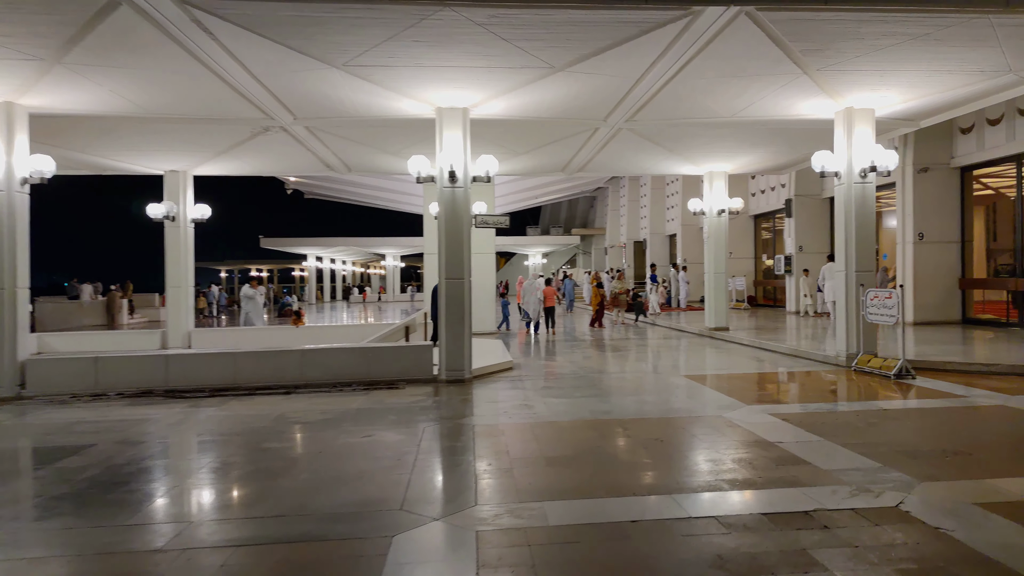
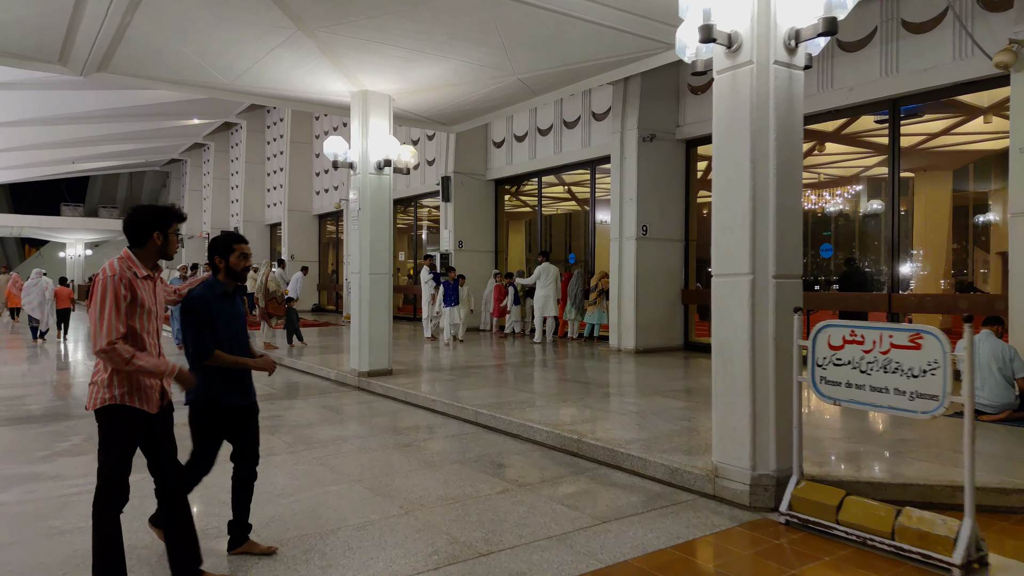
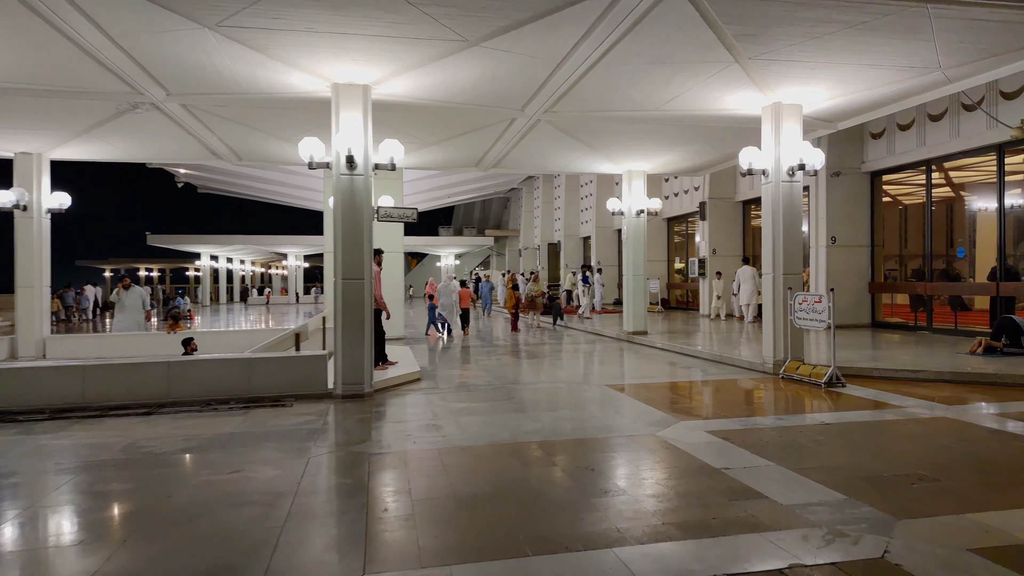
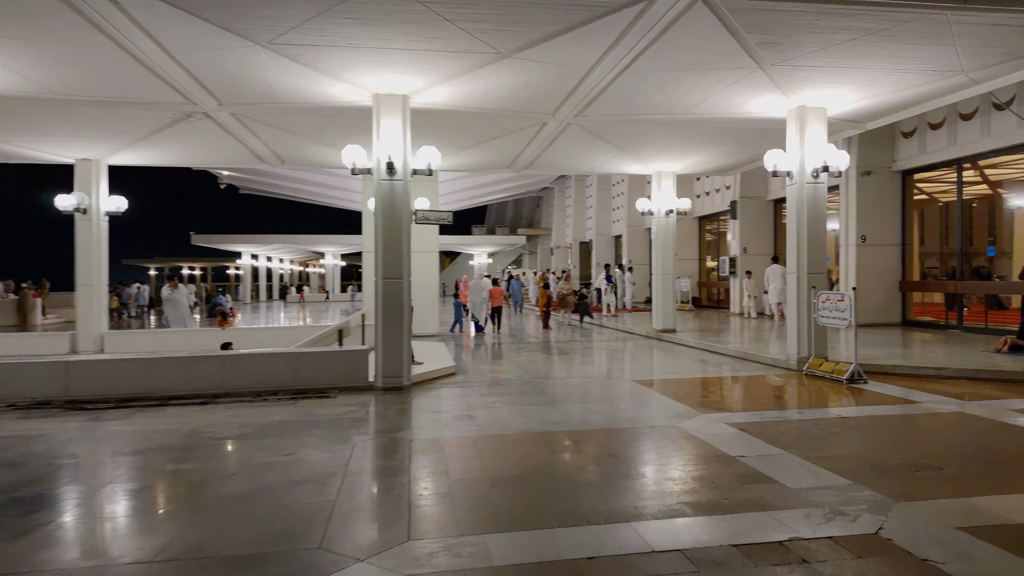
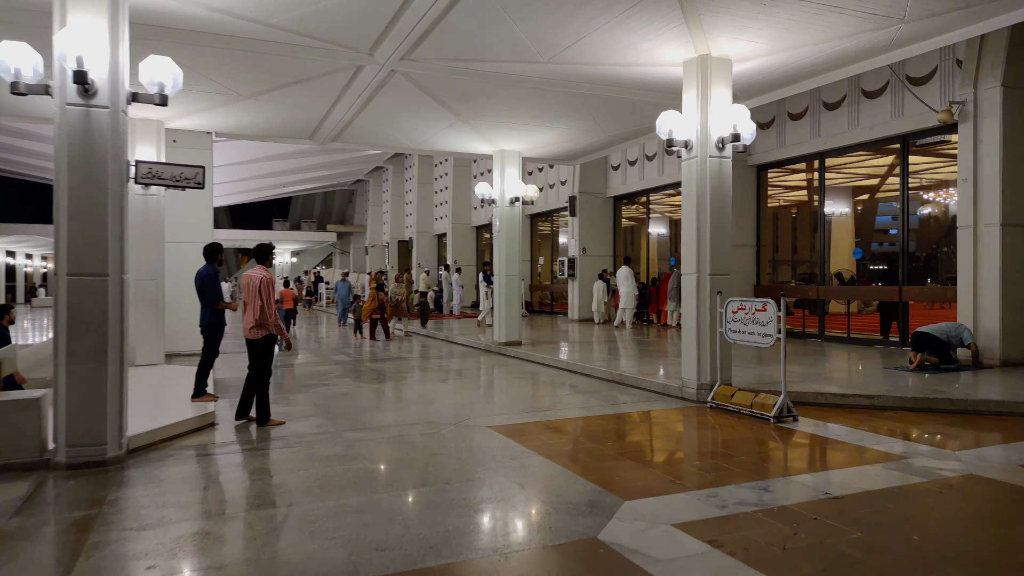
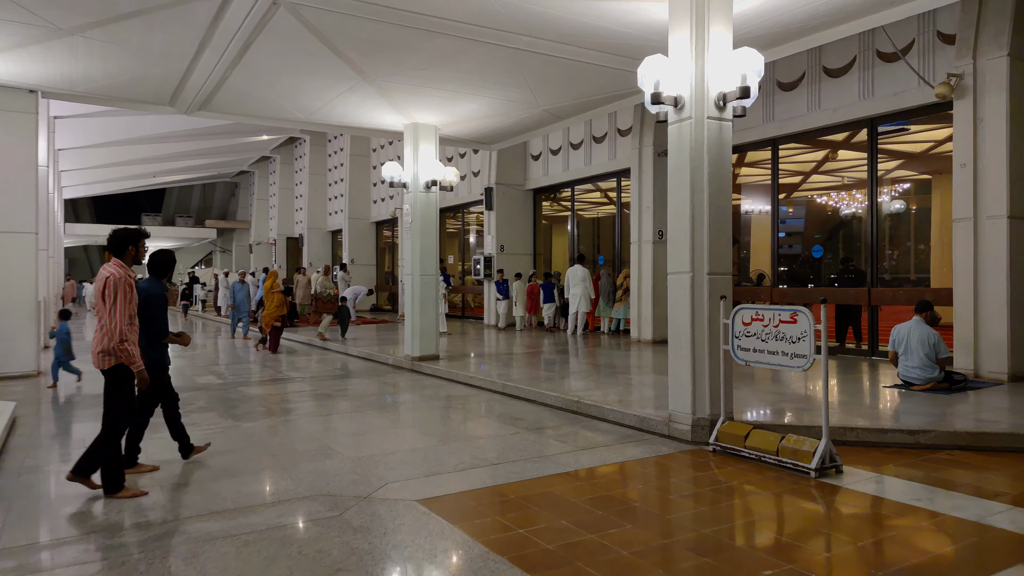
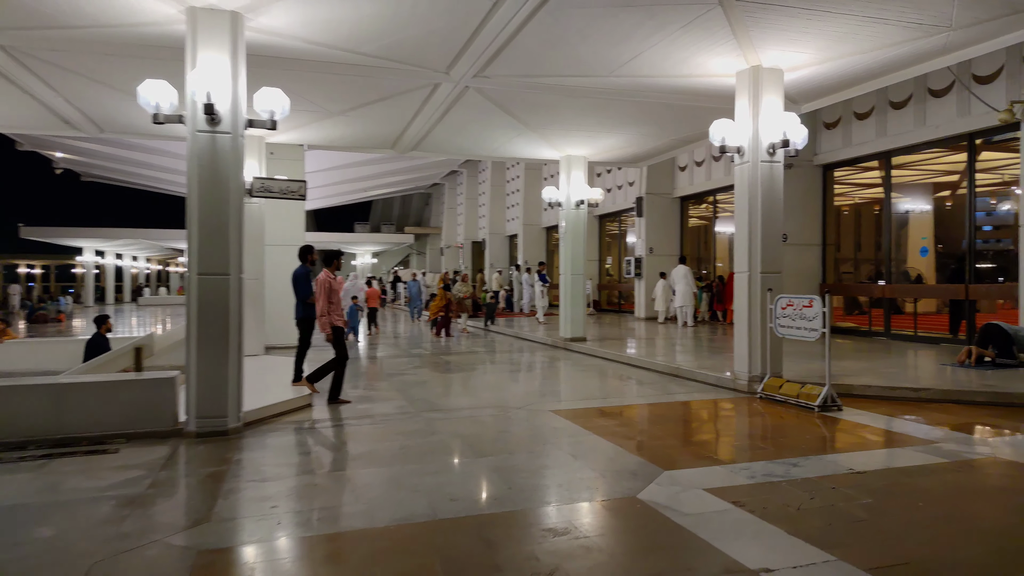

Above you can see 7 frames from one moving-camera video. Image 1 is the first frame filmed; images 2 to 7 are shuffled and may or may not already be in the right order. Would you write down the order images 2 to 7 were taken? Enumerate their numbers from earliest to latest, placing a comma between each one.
4, 3, 7, 5, 6, 2
